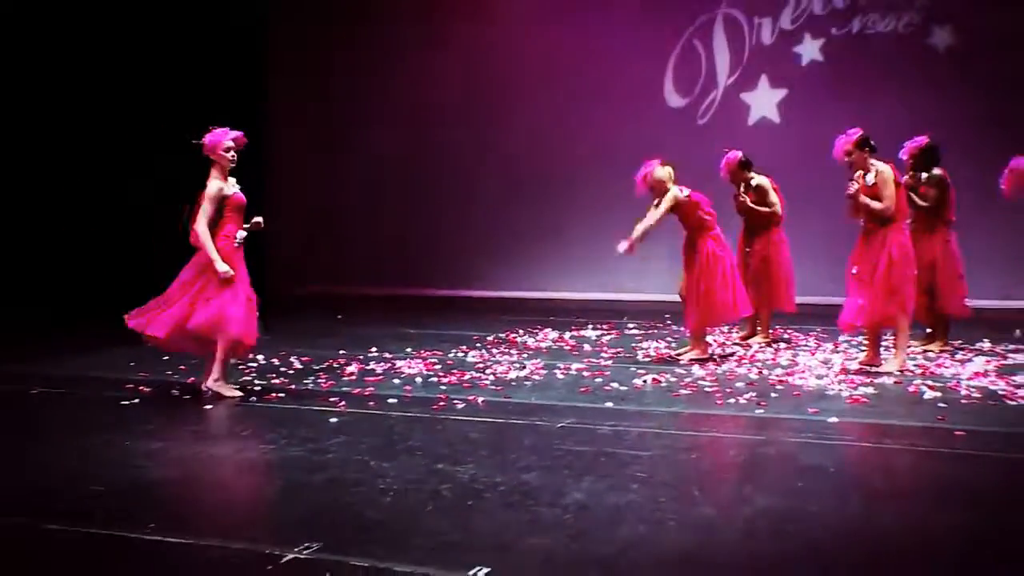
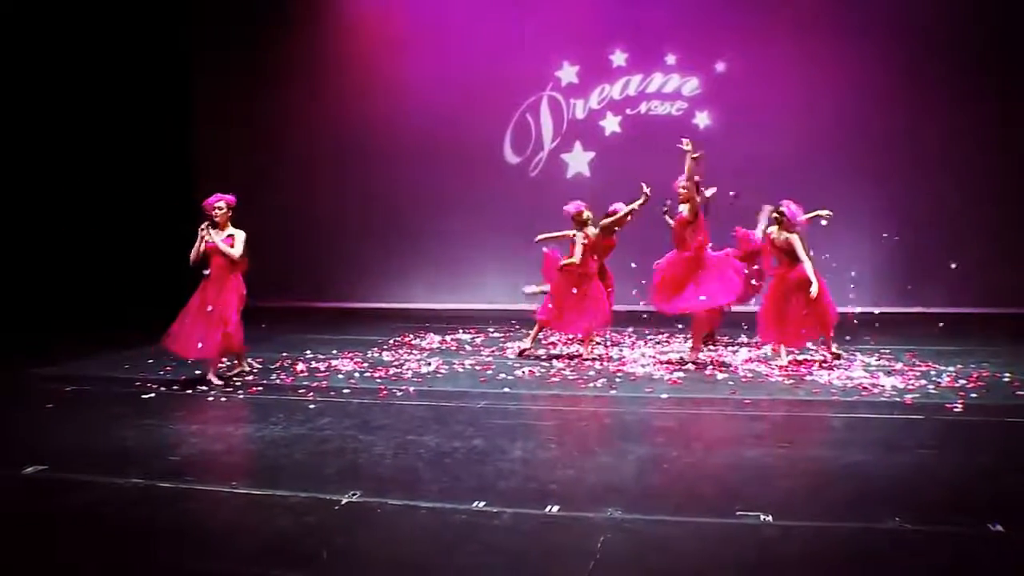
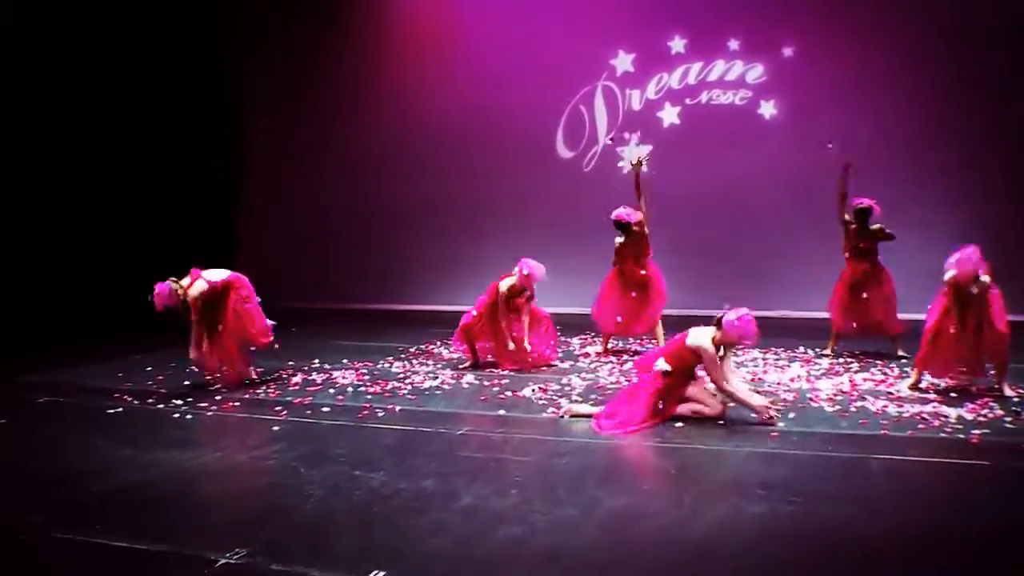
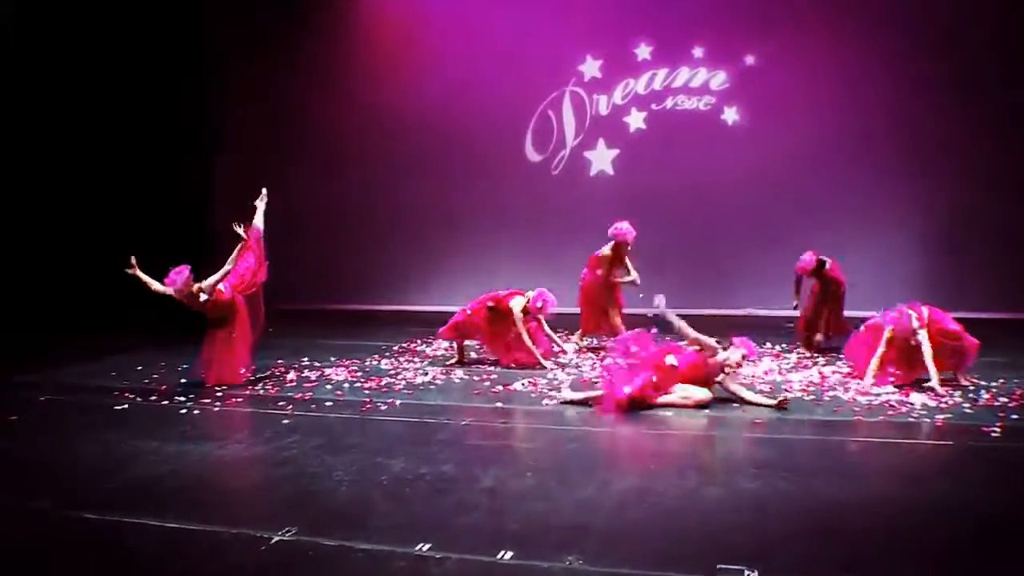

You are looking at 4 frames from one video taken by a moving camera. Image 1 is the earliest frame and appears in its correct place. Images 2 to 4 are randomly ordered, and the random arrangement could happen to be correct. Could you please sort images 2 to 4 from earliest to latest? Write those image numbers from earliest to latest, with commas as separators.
2, 4, 3
